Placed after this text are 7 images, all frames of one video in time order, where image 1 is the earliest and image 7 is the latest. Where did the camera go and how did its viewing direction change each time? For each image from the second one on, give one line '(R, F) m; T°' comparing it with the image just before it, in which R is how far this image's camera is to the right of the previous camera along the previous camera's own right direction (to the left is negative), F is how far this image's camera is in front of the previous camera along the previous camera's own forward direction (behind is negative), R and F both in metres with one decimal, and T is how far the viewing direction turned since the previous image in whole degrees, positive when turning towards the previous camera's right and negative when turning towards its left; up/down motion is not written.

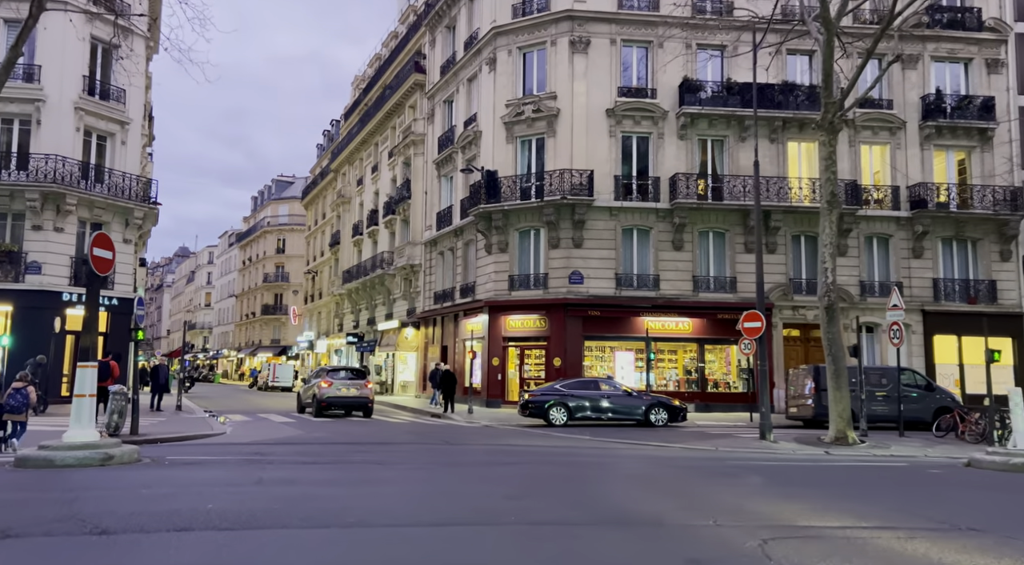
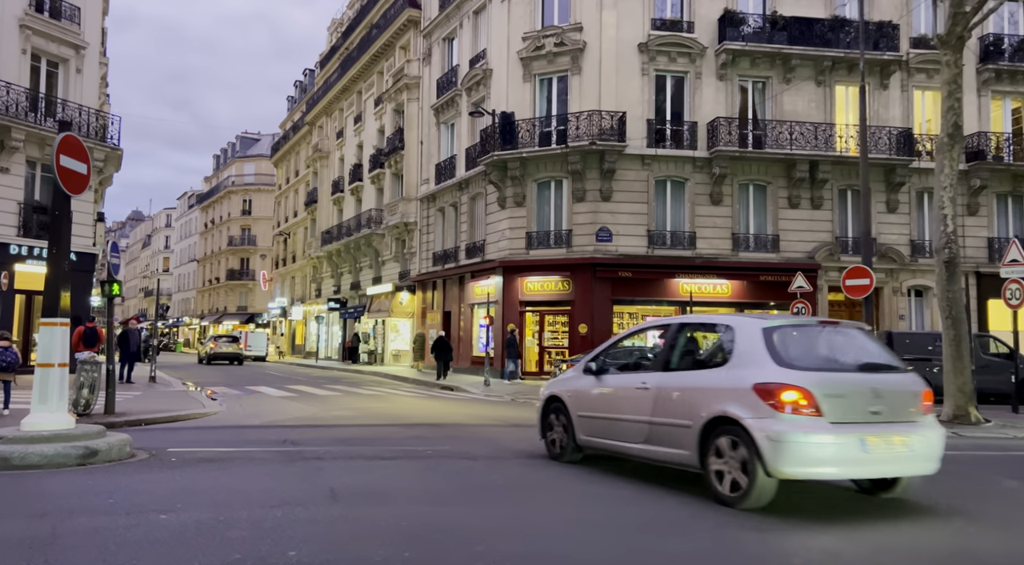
(-1.9, +3.3) m; +3°
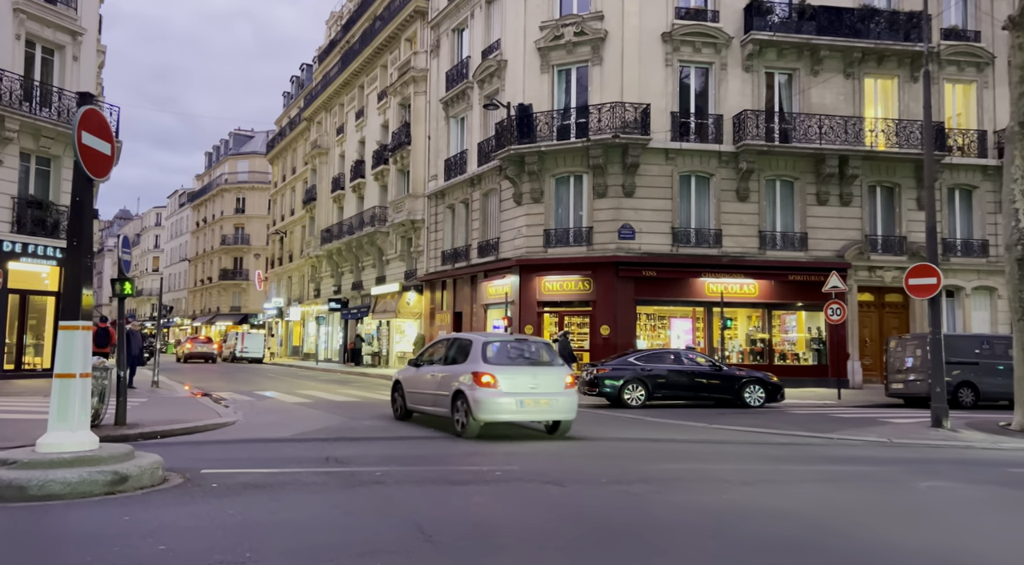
(-0.9, +1.1) m; +1°
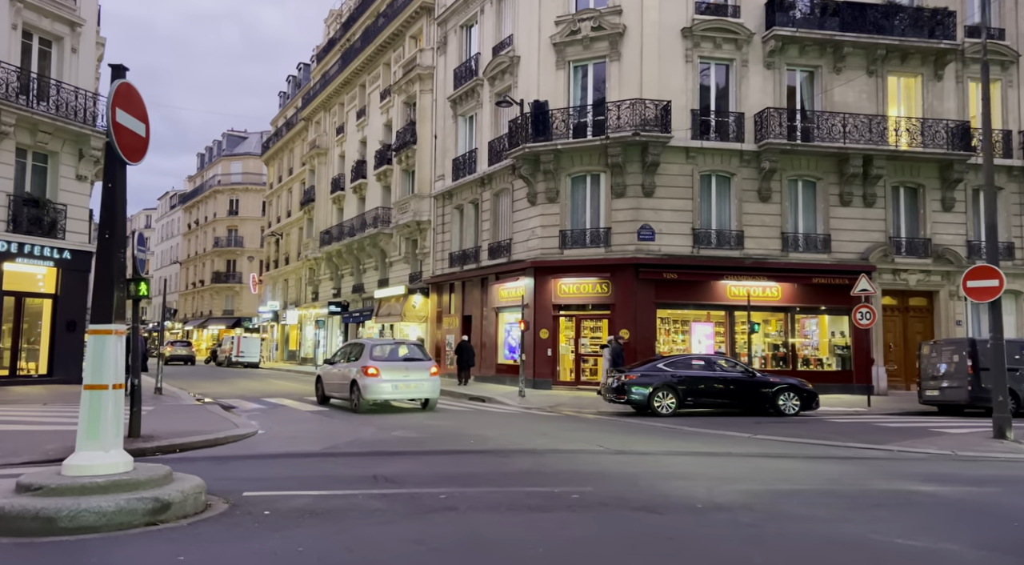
(-0.8, +0.8) m; +1°
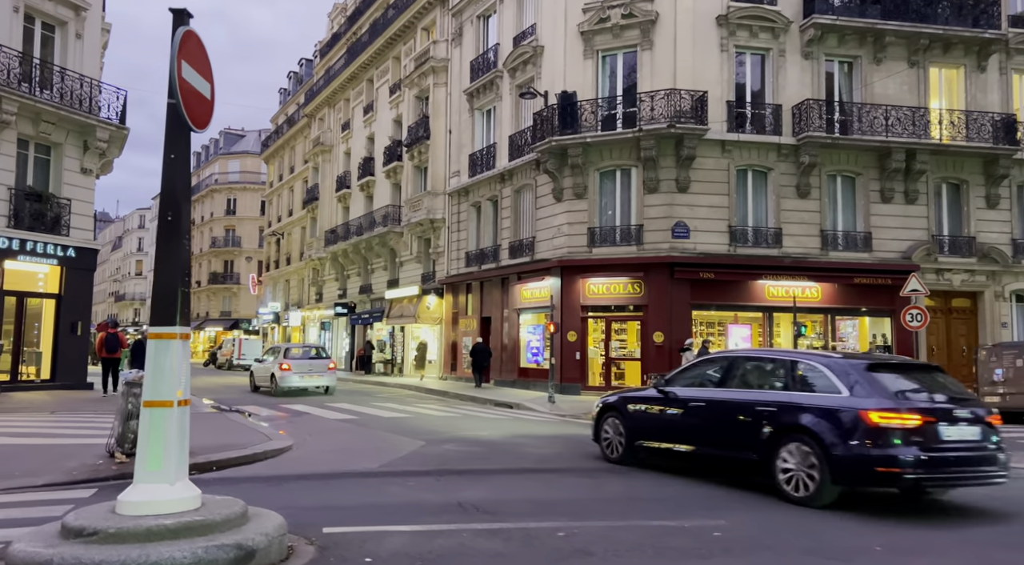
(-1.0, +1.2) m; +1°
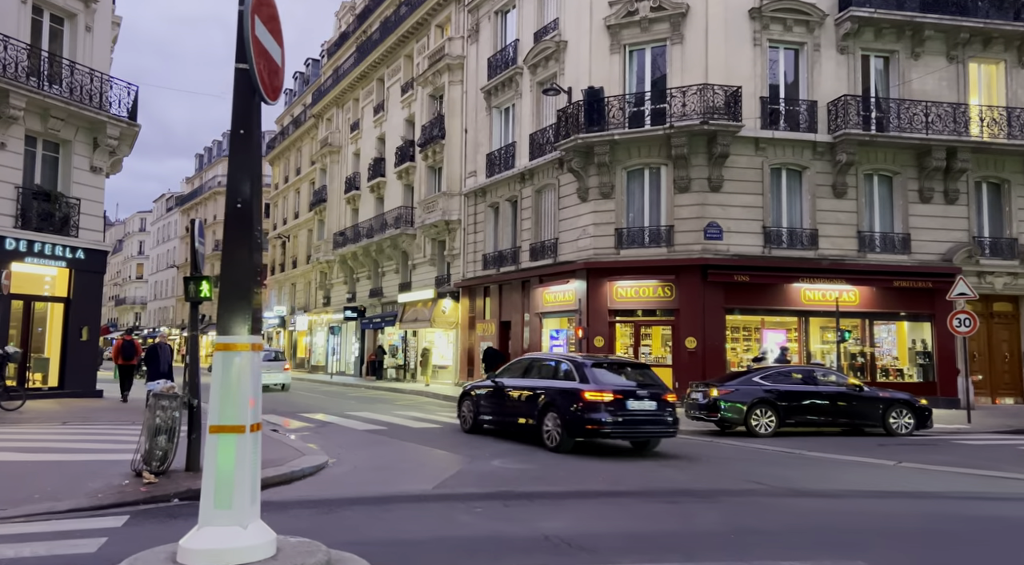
(-0.7, +0.9) m; 0°
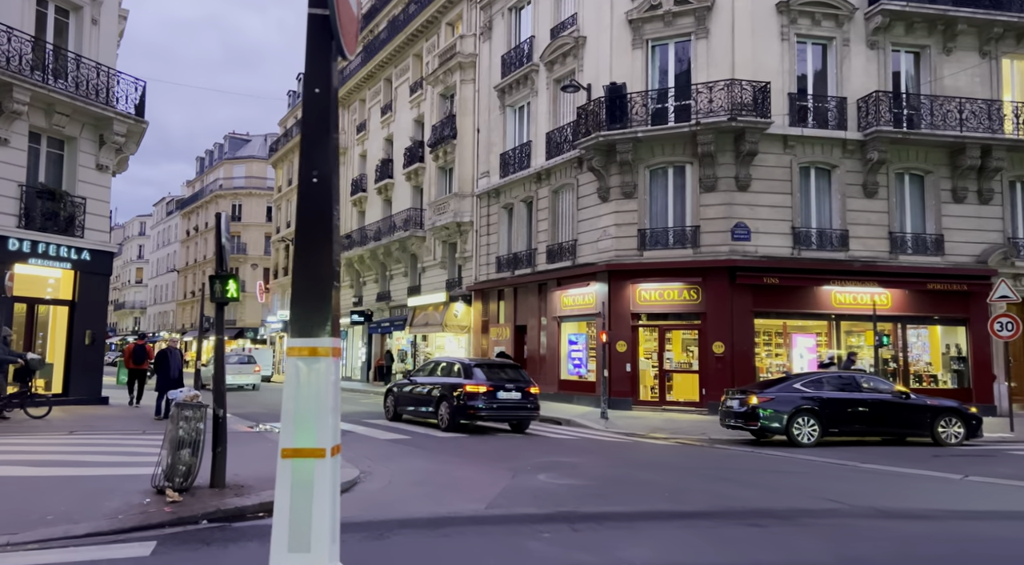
(-0.6, +0.8) m; 0°
